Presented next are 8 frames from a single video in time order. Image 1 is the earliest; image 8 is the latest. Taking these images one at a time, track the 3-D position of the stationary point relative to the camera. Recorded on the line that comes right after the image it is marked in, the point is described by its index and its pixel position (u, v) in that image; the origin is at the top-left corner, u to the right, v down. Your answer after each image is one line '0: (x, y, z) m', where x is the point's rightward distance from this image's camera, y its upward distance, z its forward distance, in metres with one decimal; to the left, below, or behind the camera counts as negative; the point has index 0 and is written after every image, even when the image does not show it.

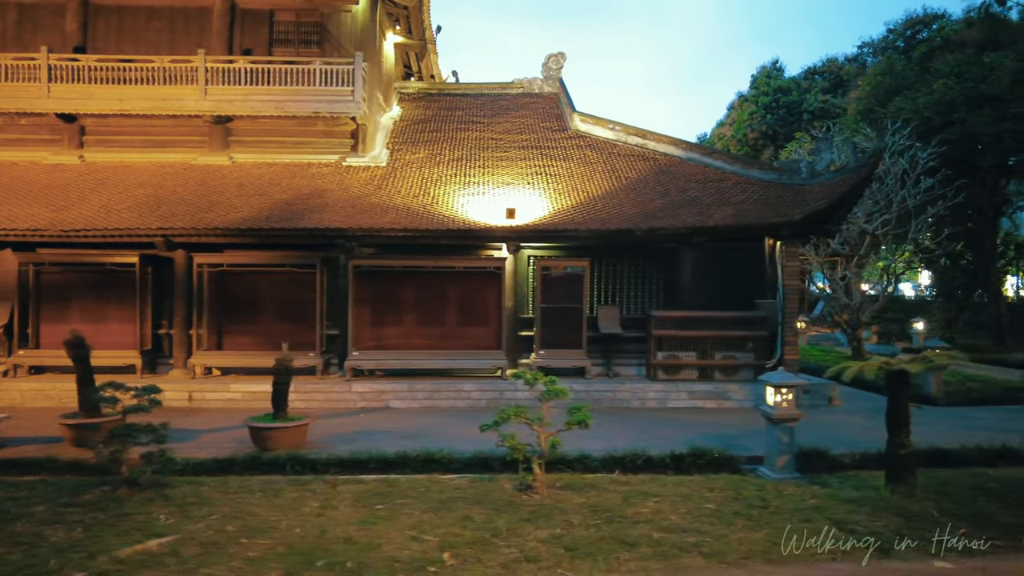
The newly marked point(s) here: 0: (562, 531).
0: (+0.4, -2.2, +5.7) m
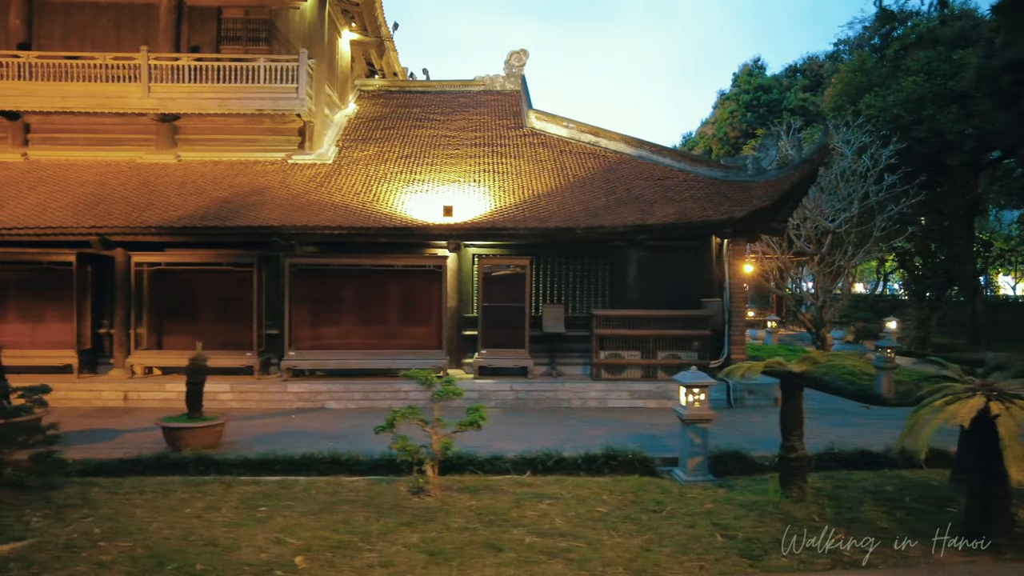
0: (-0.7, -2.2, +5.6) m
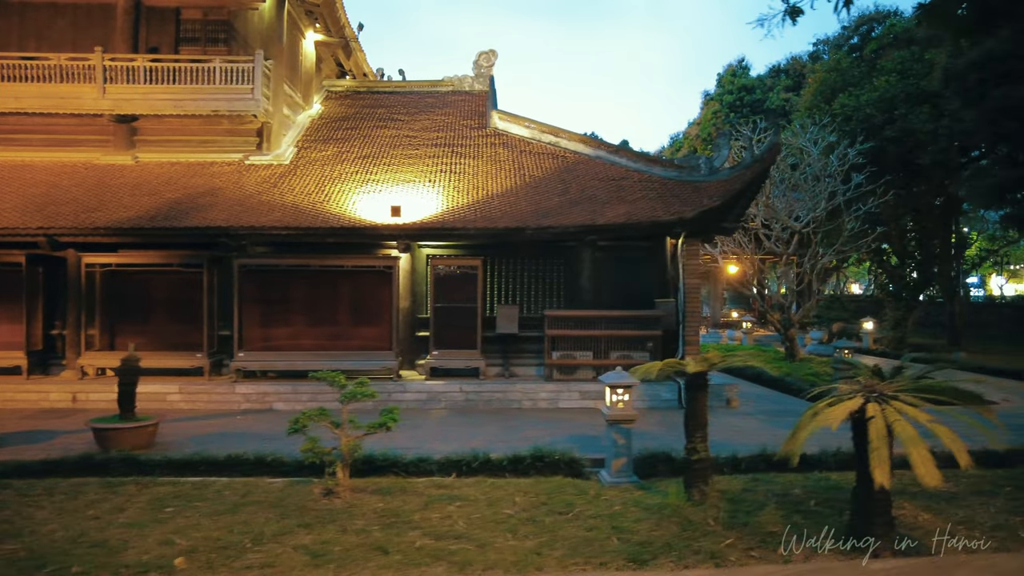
0: (-1.6, -2.2, +5.6) m
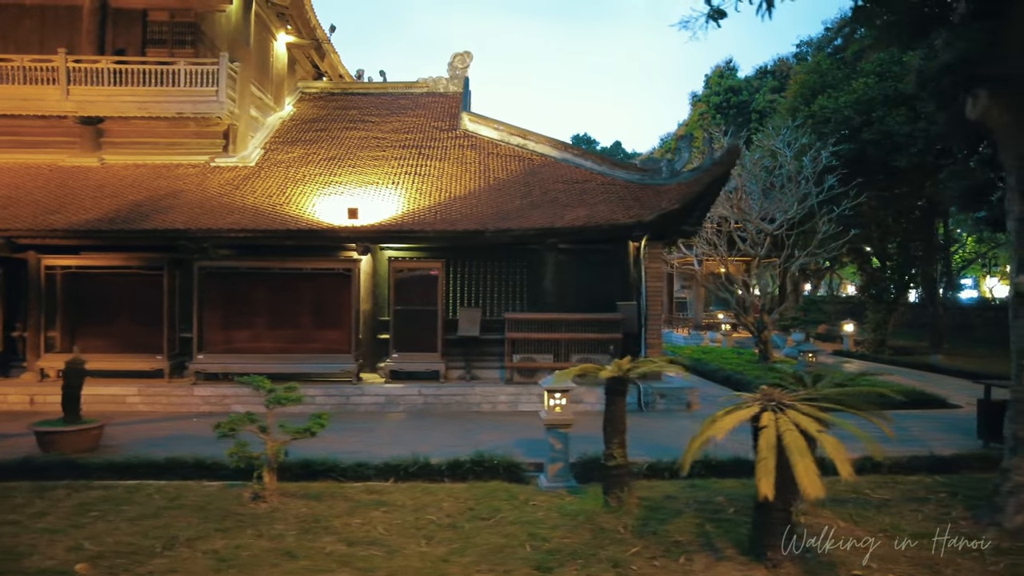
0: (-2.4, -2.2, +5.6) m
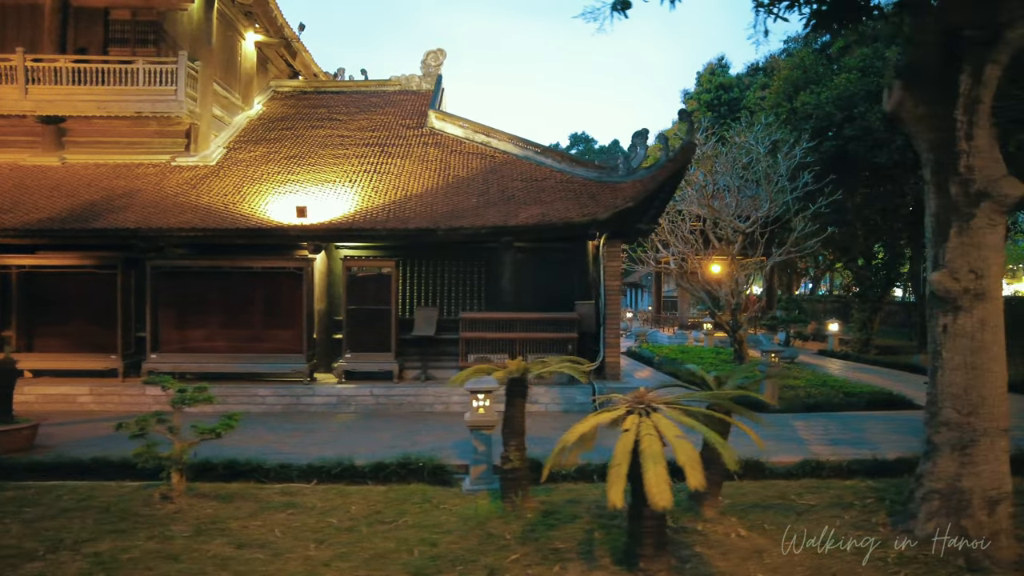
0: (-3.3, -2.2, +5.5) m
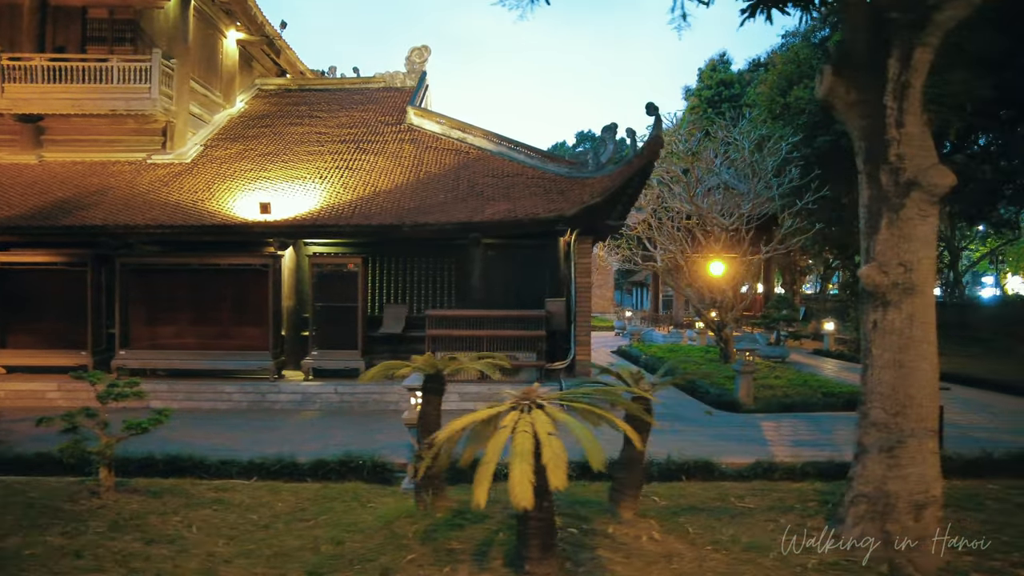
0: (-4.0, -2.1, +5.4) m
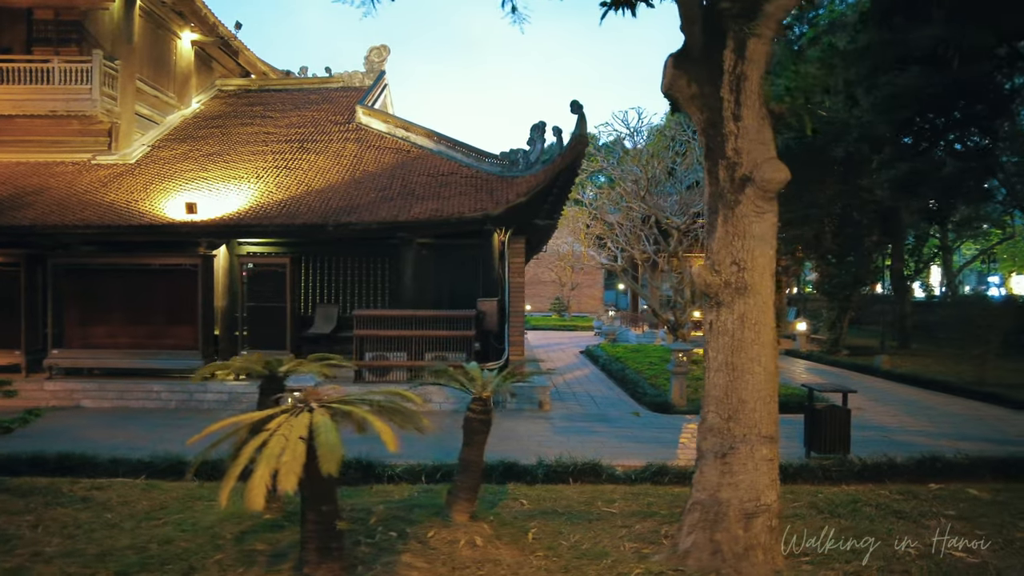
0: (-5.4, -2.1, +5.4) m
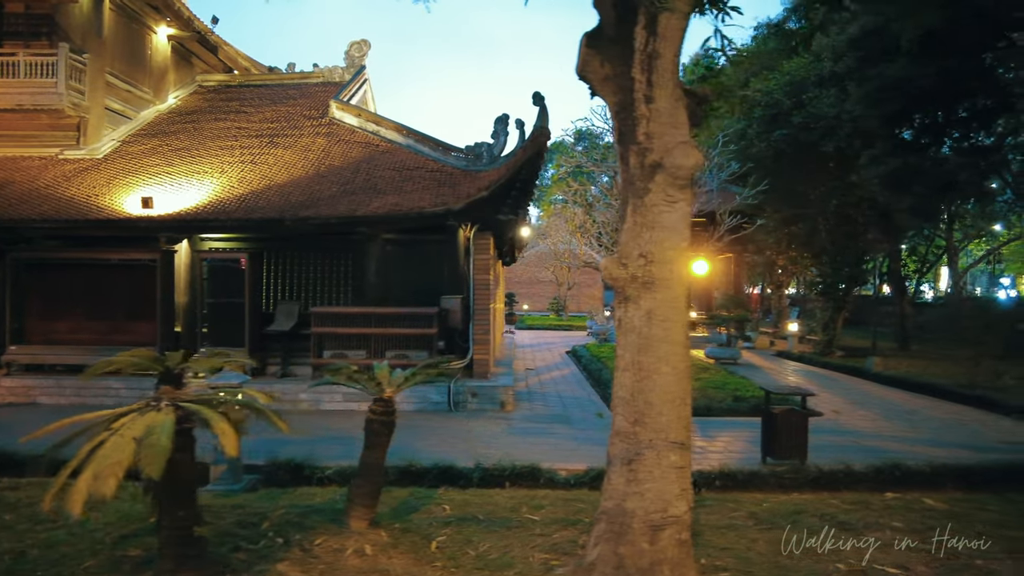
0: (-6.2, -2.1, +5.2) m
